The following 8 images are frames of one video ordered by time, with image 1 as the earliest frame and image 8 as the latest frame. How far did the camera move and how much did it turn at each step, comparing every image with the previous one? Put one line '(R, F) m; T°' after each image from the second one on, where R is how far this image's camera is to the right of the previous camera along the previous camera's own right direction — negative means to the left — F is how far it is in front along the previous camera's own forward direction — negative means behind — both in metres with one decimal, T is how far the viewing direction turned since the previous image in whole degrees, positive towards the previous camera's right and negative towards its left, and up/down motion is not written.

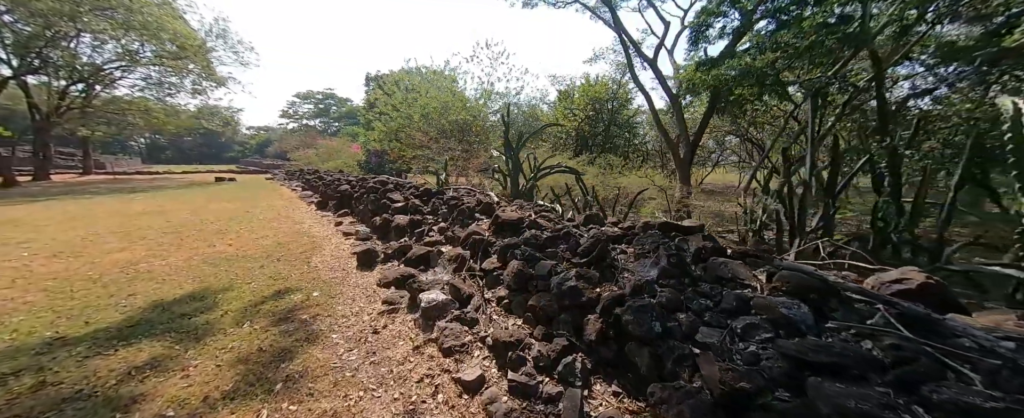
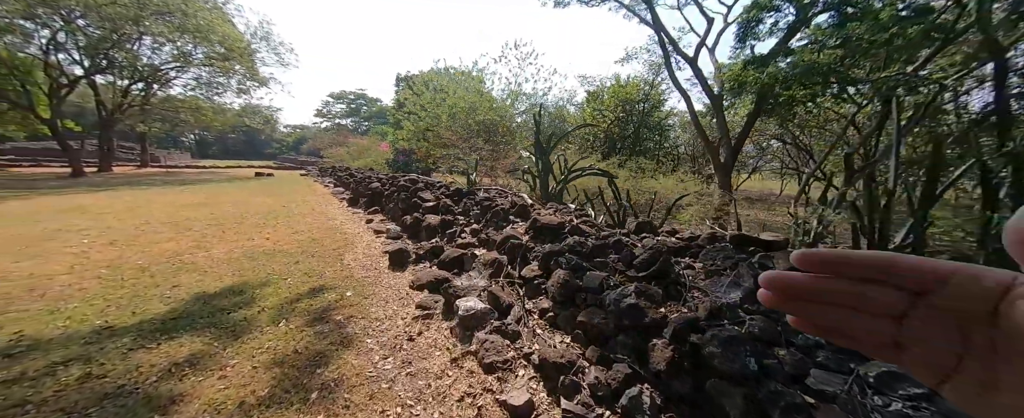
(-0.1, +0.1) m; -4°
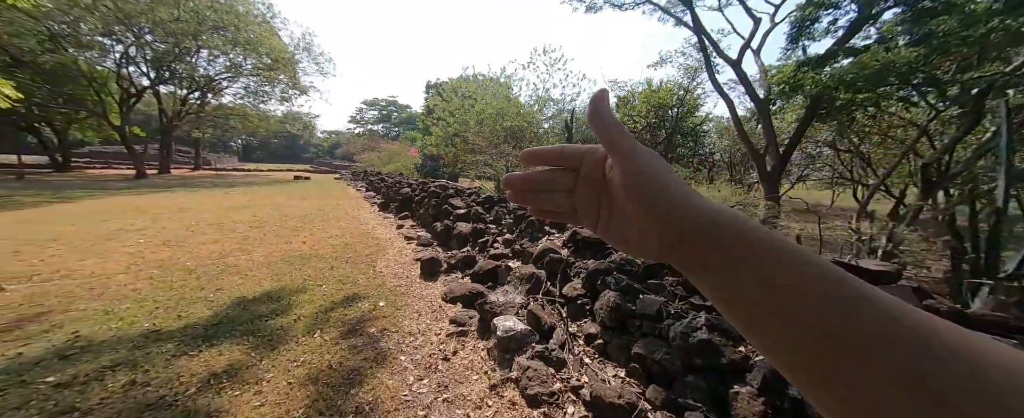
(-0.1, +0.1) m; -4°
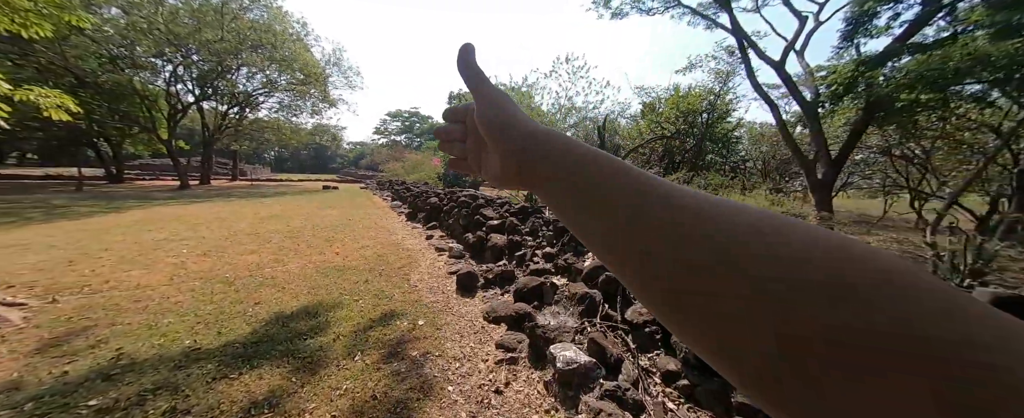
(-0.2, +0.2) m; -3°
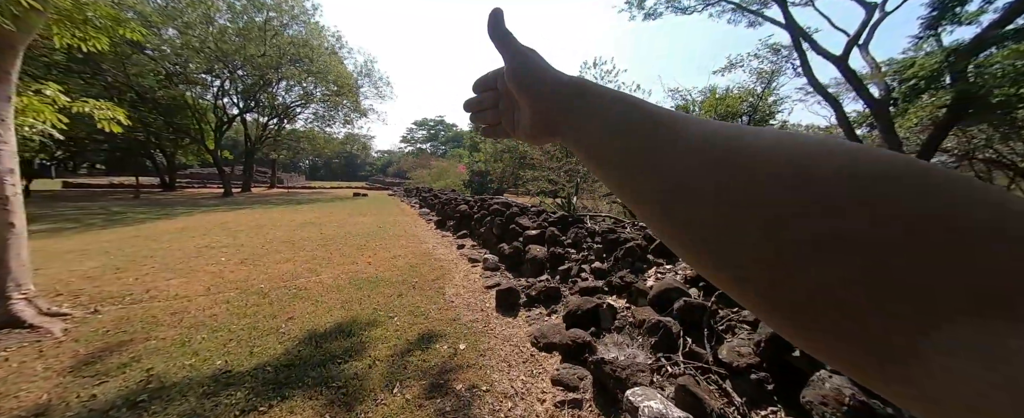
(-0.2, +0.2) m; -4°
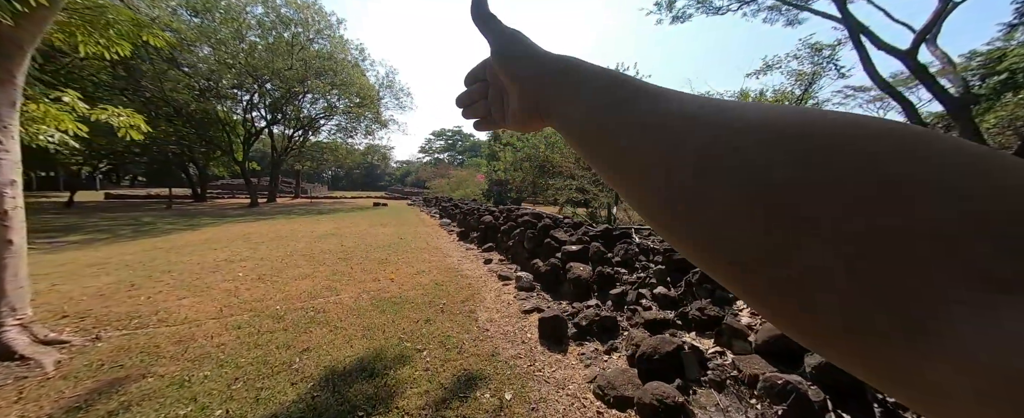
(-0.2, +0.4) m; -3°
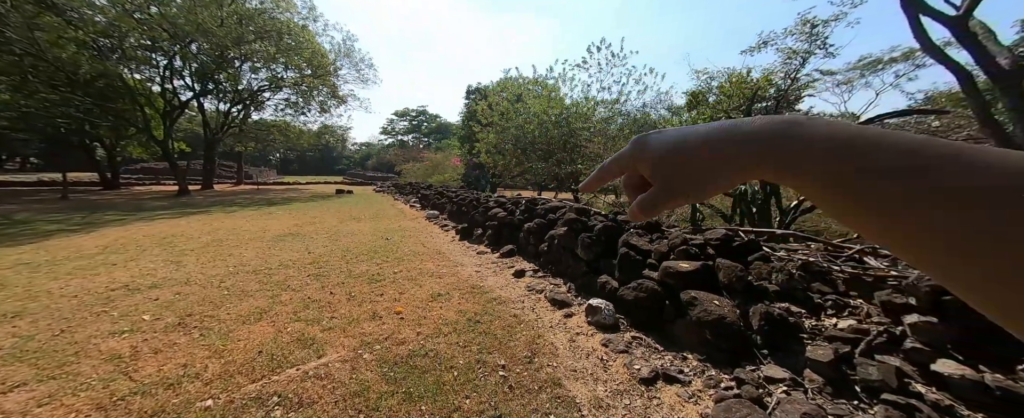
(-0.8, +1.2) m; +6°
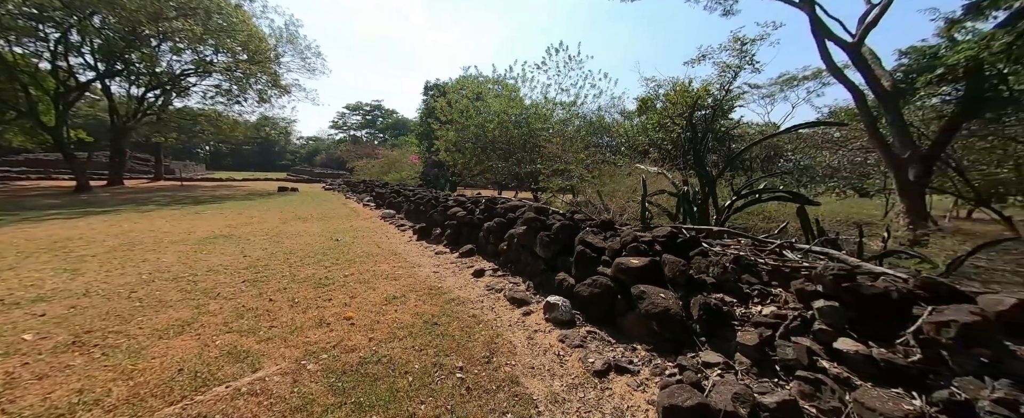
(0.0, 0.0) m; +7°
